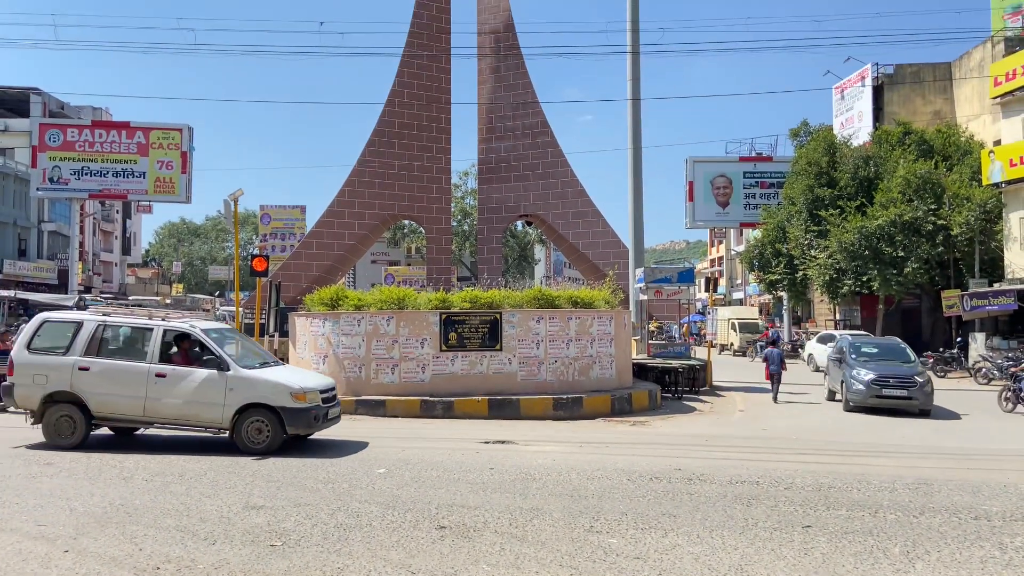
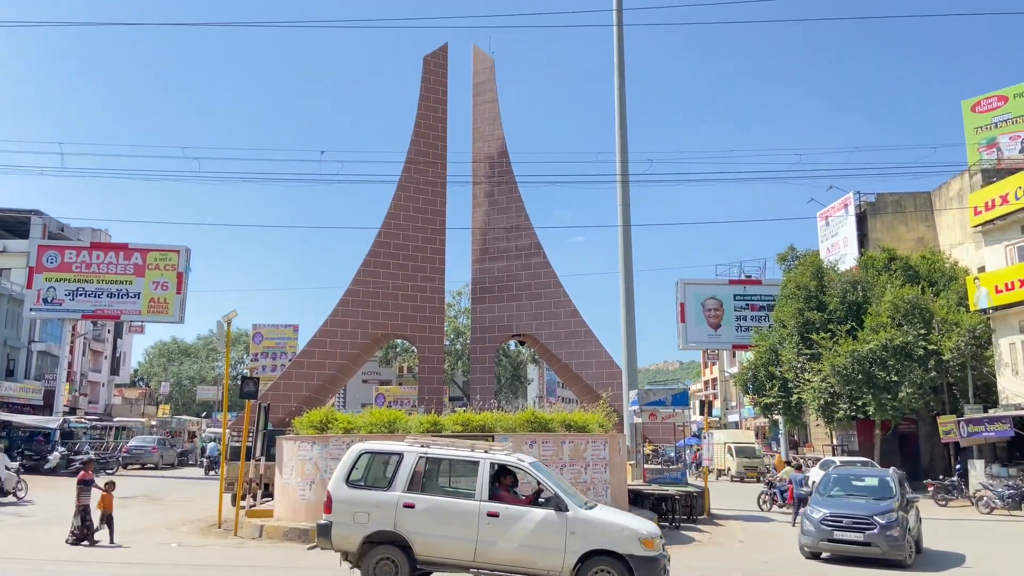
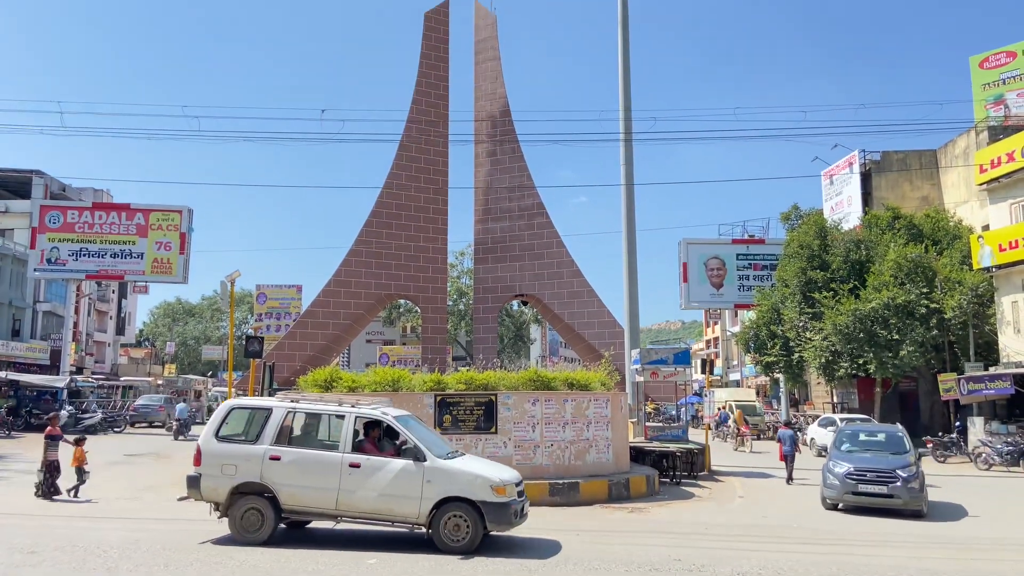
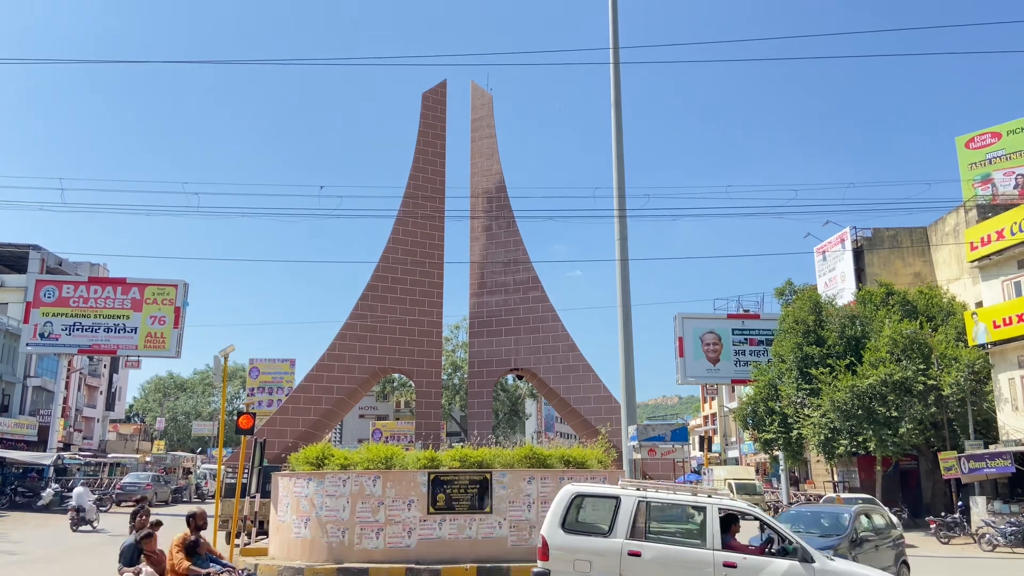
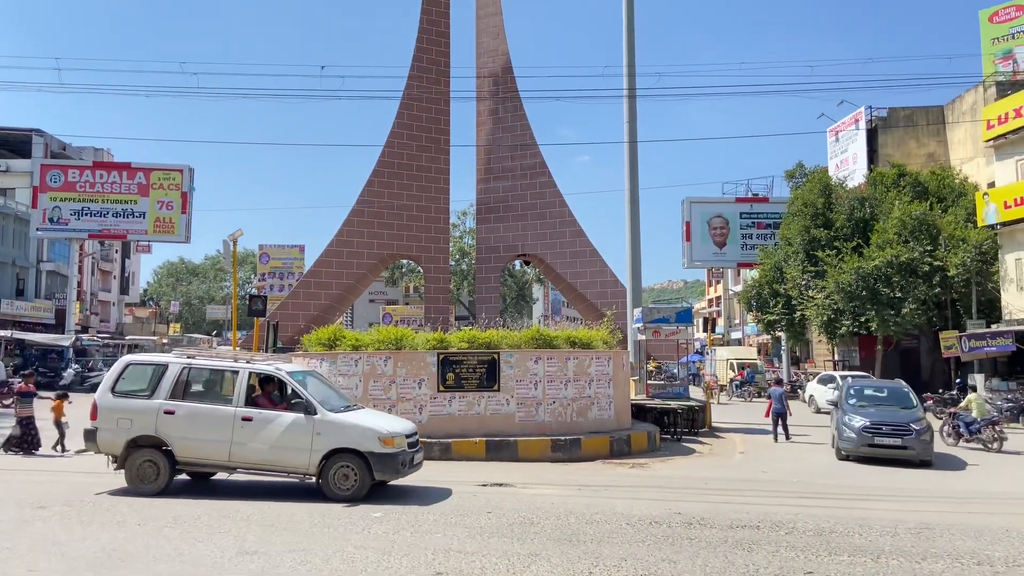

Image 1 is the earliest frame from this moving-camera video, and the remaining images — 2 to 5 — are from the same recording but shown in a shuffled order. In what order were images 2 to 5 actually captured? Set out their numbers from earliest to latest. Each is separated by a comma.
5, 3, 2, 4
